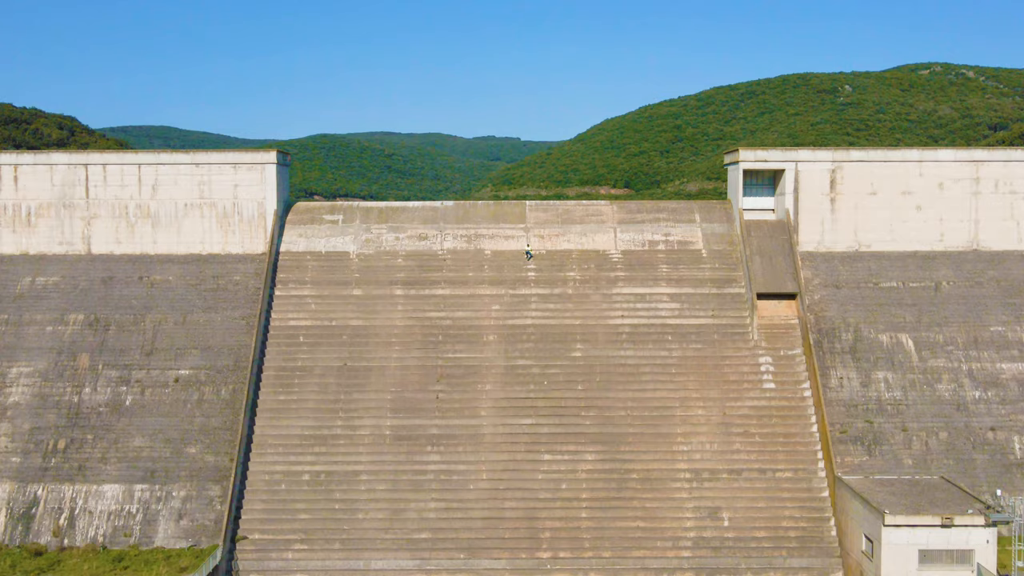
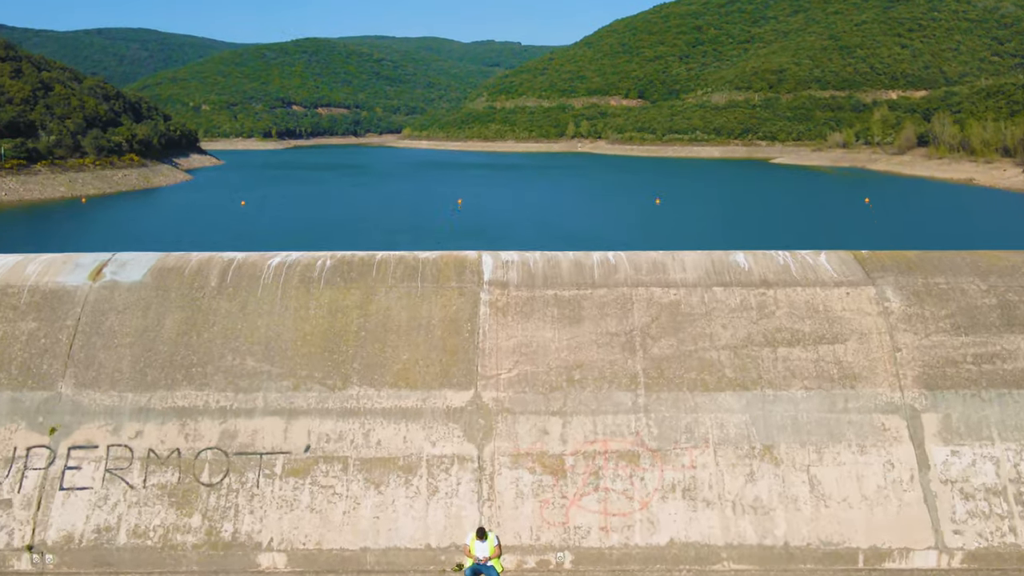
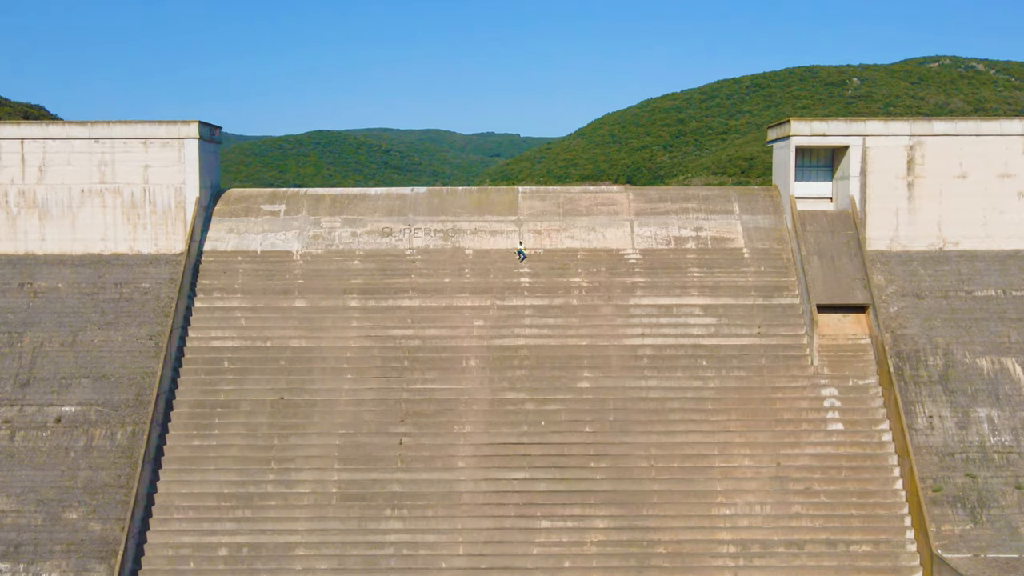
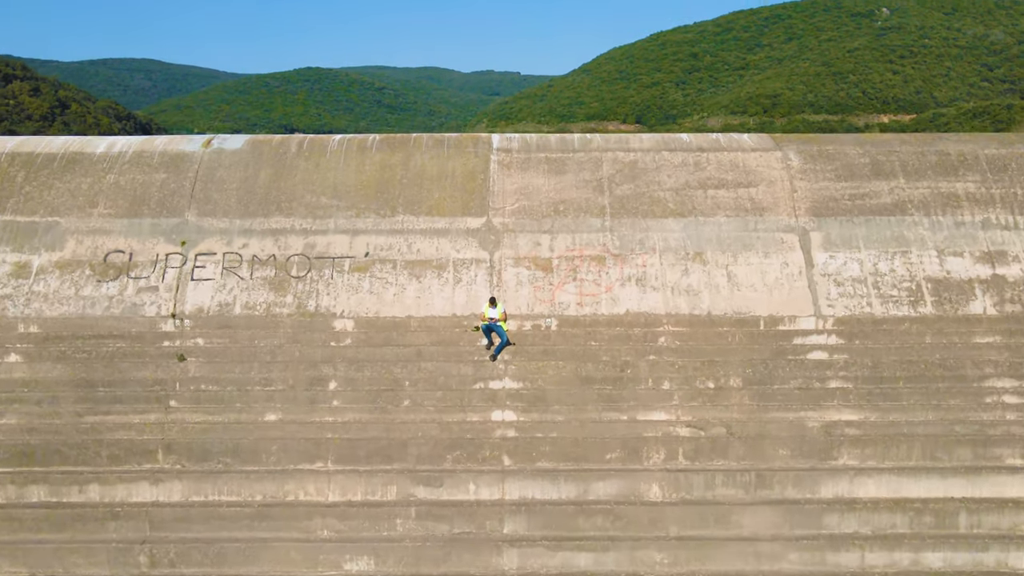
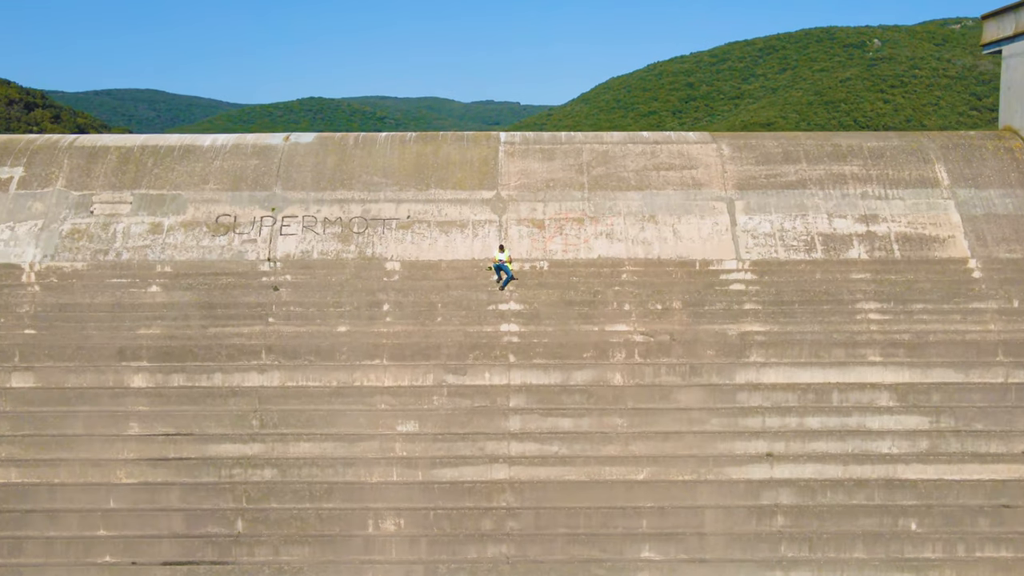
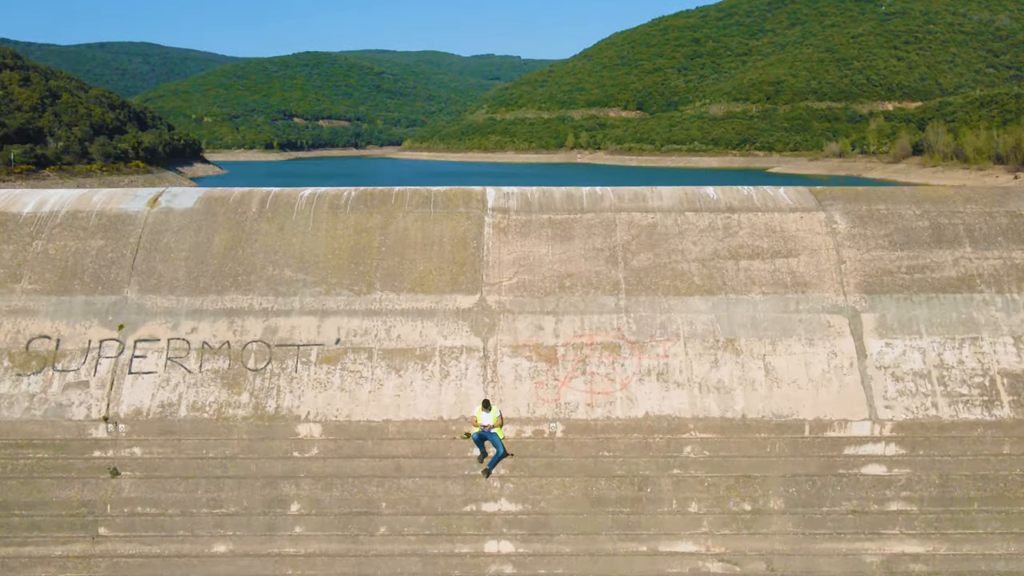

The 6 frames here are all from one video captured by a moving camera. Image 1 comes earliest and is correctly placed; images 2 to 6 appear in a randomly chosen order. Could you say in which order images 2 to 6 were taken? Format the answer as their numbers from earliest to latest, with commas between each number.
3, 5, 4, 6, 2
